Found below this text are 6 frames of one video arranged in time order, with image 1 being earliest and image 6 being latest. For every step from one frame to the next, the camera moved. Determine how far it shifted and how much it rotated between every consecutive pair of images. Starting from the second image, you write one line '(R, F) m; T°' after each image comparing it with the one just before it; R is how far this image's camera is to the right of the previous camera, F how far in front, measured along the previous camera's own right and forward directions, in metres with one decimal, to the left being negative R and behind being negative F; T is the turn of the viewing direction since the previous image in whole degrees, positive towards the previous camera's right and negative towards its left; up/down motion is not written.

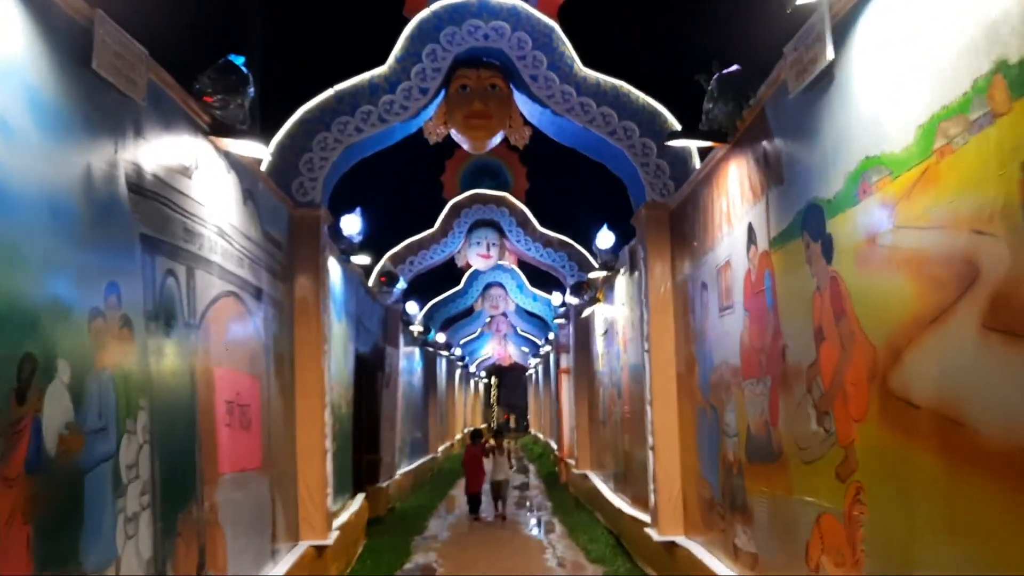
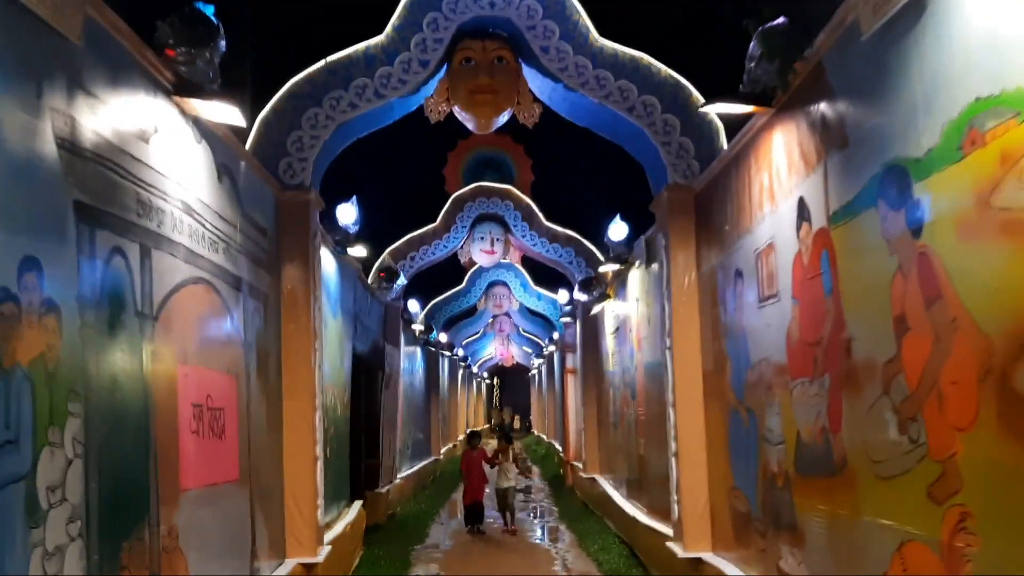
(0.0, +0.6) m; 0°
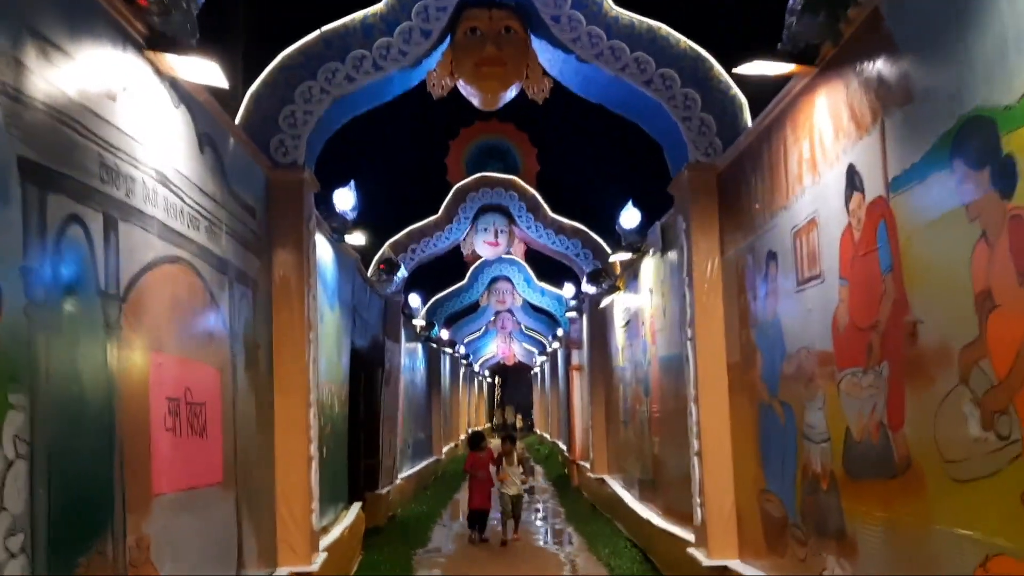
(0.0, +0.4) m; 0°
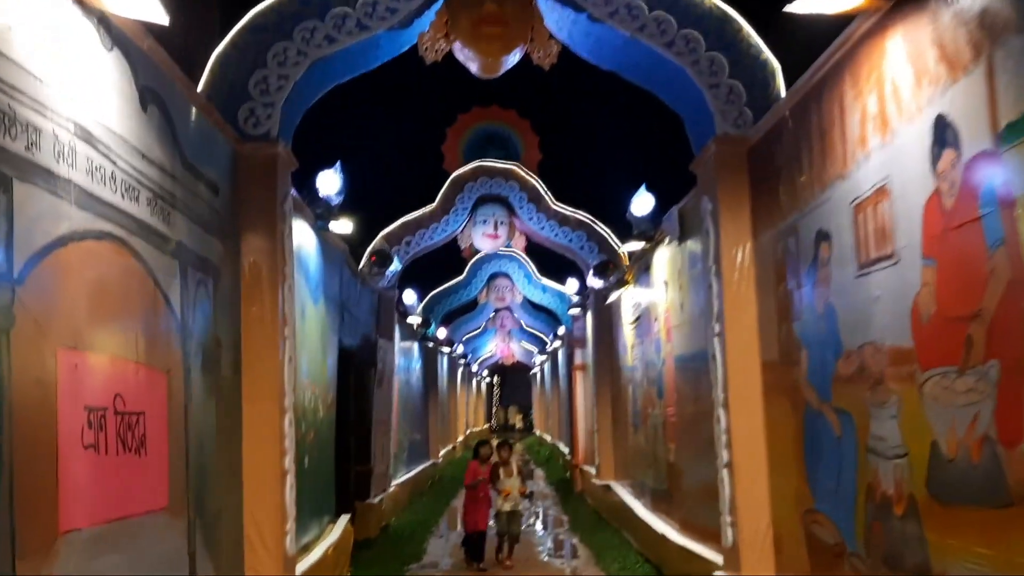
(0.0, +0.6) m; 0°
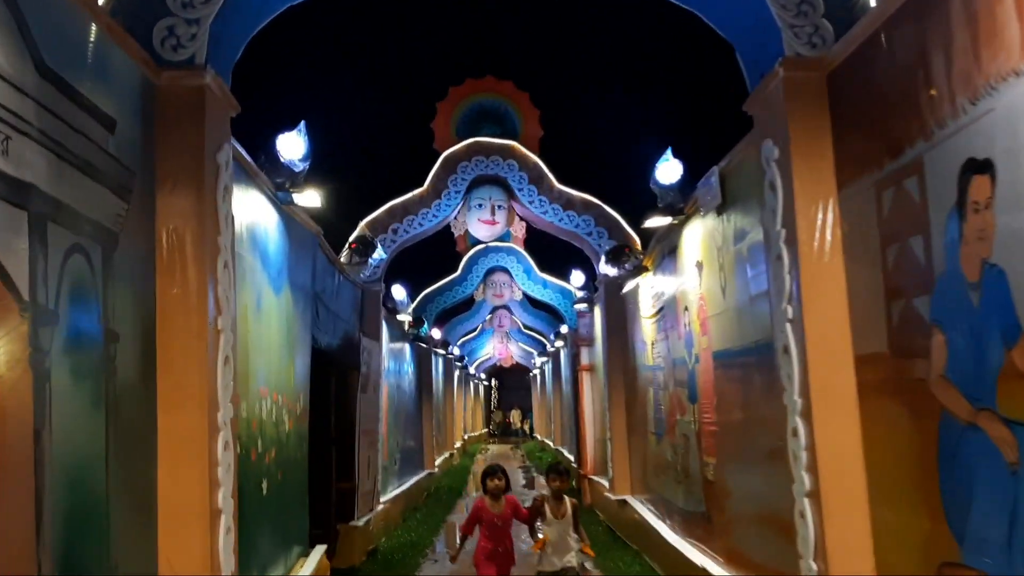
(0.0, +1.1) m; 0°
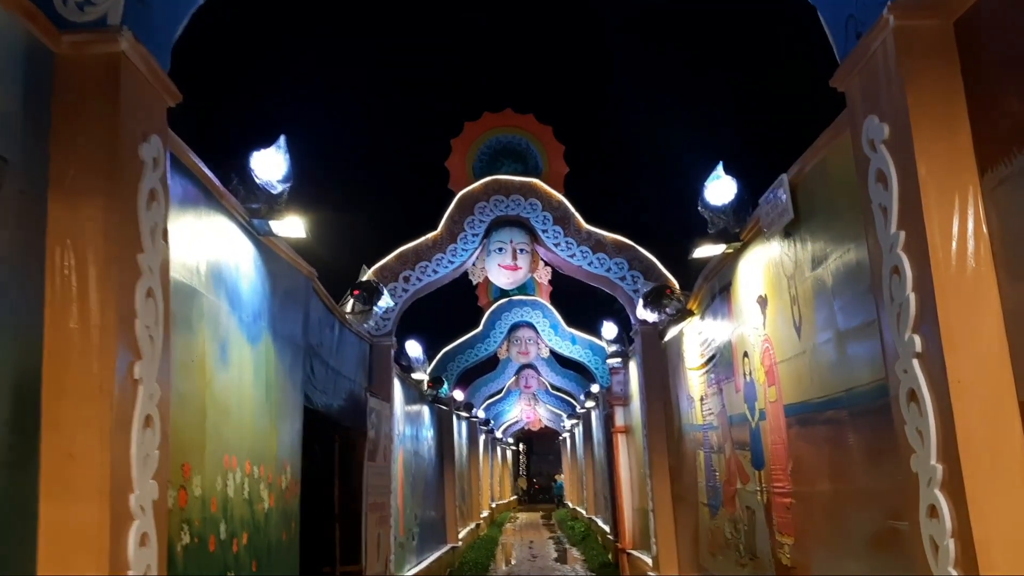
(0.0, +0.9) m; -2°
